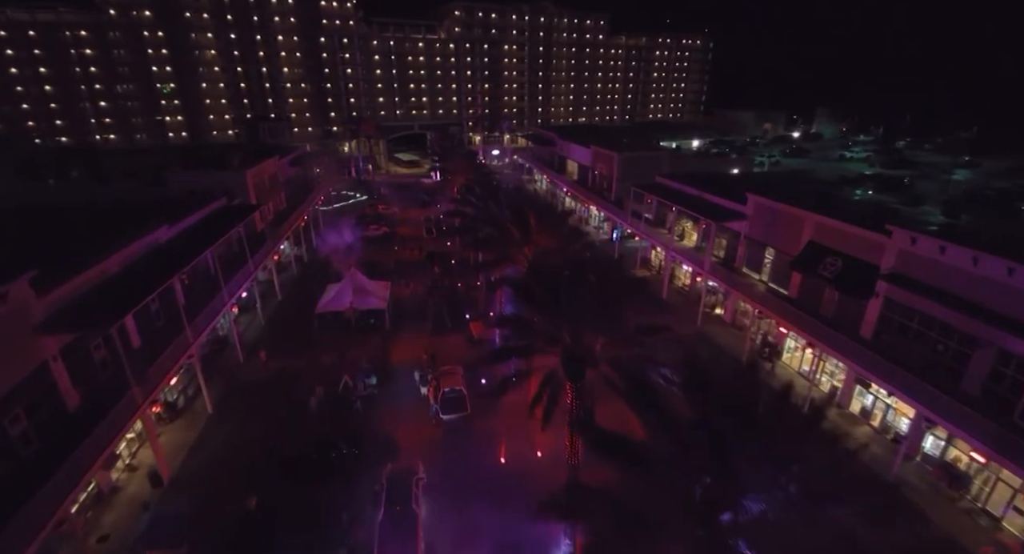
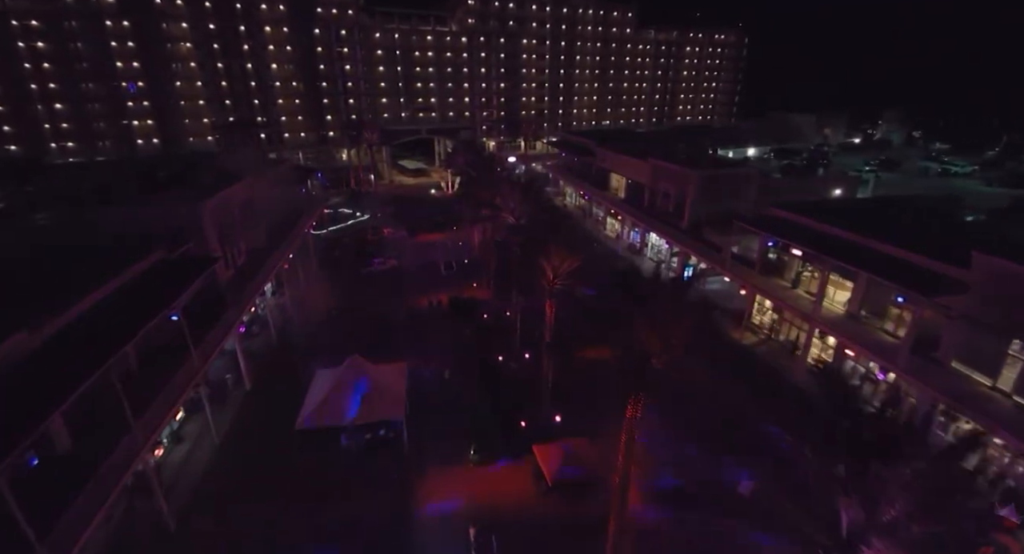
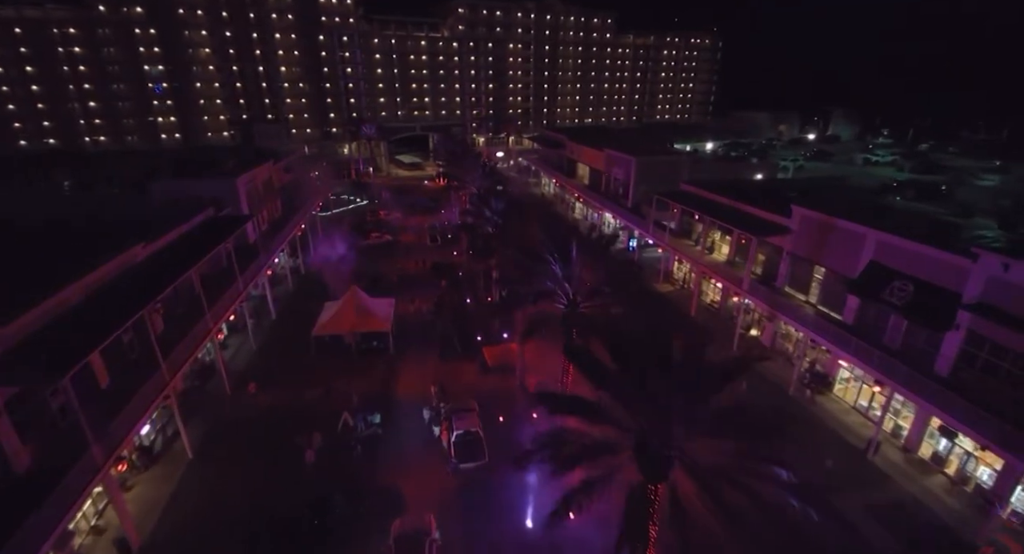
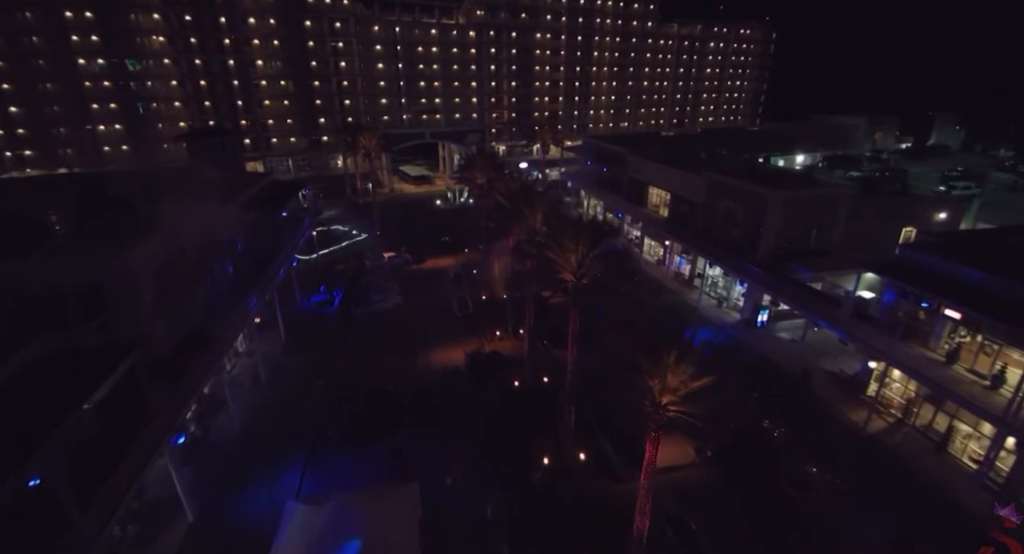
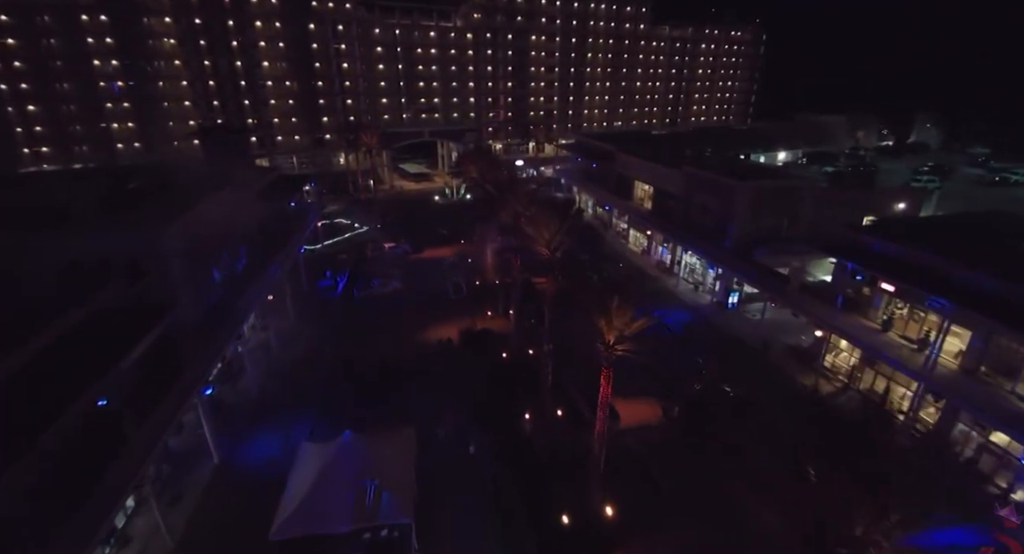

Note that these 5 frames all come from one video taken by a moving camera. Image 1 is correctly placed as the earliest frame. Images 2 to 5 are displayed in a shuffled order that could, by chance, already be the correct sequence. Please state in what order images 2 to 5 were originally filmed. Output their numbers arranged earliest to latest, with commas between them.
3, 2, 5, 4
